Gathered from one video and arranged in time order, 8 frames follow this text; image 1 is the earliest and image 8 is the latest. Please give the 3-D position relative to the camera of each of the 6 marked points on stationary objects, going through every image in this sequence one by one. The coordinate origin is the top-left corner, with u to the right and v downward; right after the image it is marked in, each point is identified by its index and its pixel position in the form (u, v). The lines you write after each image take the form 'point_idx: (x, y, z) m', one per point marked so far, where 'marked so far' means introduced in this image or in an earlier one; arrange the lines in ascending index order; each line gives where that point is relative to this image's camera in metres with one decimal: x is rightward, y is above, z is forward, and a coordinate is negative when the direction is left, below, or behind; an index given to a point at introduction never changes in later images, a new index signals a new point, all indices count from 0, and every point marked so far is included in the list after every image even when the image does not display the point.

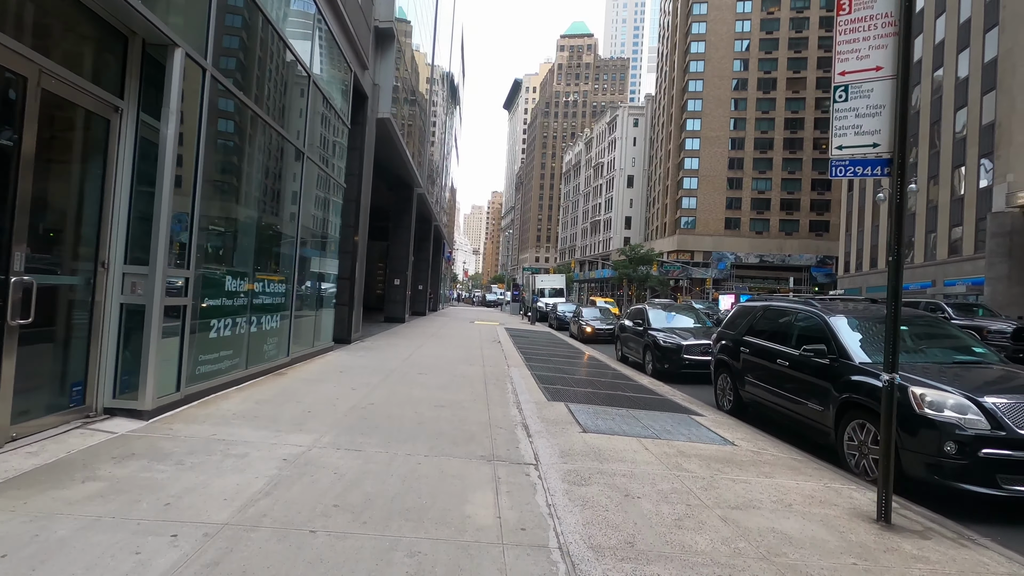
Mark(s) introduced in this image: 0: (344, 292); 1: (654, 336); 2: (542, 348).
0: (-3.8, -0.1, +12.1) m
1: (+3.0, -1.0, +11.3) m
2: (+0.9, -2.0, +18.0) m
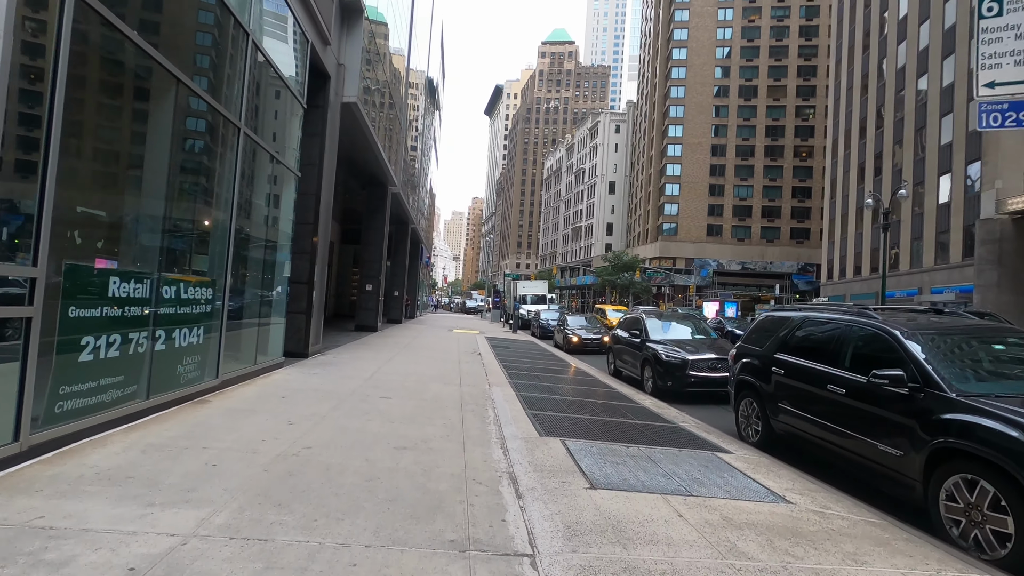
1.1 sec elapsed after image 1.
0: (-4.1, -0.2, +10.6) m
1: (+2.7, -1.1, +10.0) m
2: (+0.3, -2.2, +16.6) m
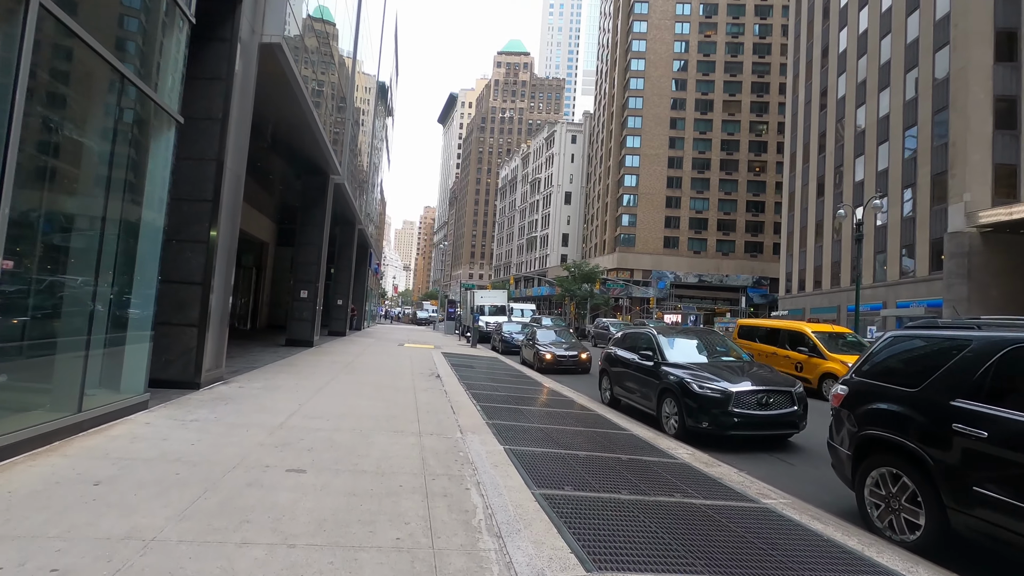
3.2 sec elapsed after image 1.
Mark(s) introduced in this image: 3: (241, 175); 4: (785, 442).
0: (-4.5, -0.2, +7.5) m
1: (+2.4, -1.2, +7.5) m
2: (-0.6, -2.4, +13.9) m
3: (-4.3, +1.8, +8.5) m
4: (+3.7, -2.1, +7.4) m
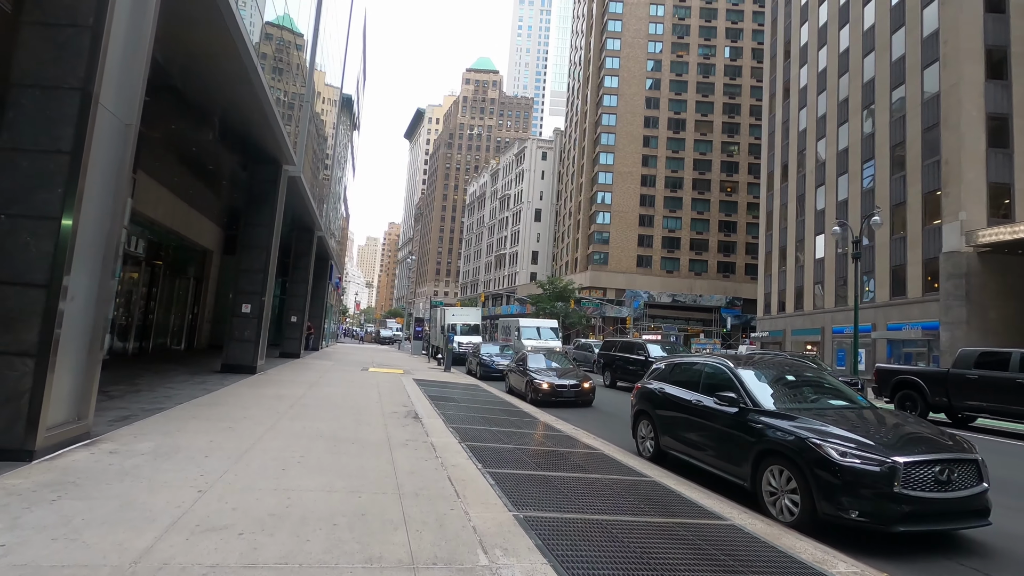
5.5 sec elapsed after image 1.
0: (-4.1, -0.3, +4.6) m
1: (+2.7, -1.4, +5.0) m
2: (-0.7, -2.7, +11.1) m
3: (-4.0, +1.7, +5.7) m
4: (+4.1, -2.3, +5.0) m
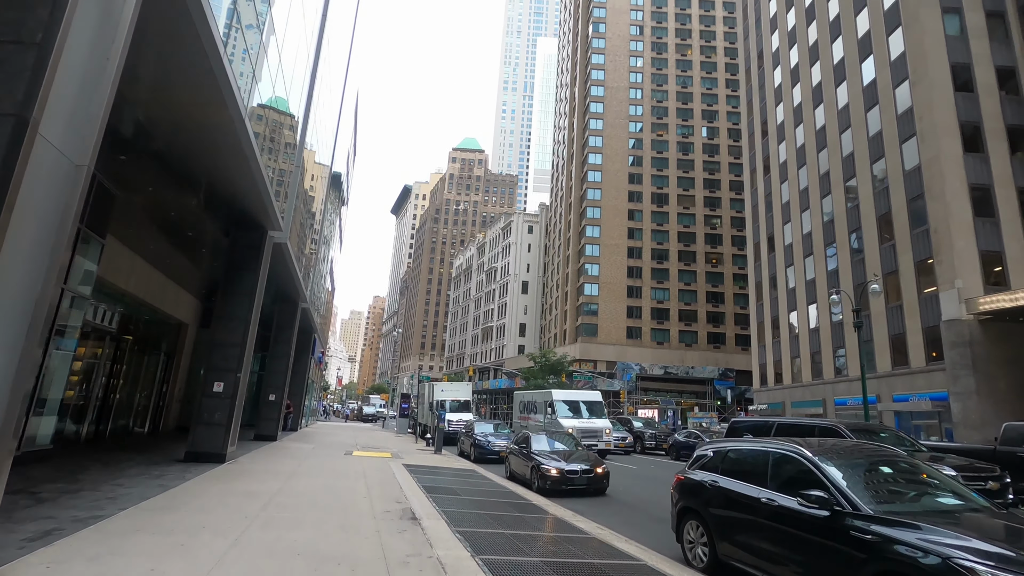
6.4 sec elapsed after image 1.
0: (-3.8, -0.8, +3.3) m
1: (+3.0, -1.9, +3.8) m
2: (-0.5, -4.1, +9.6) m
3: (-3.7, +1.0, +4.7) m
4: (+4.4, -2.8, +3.7) m
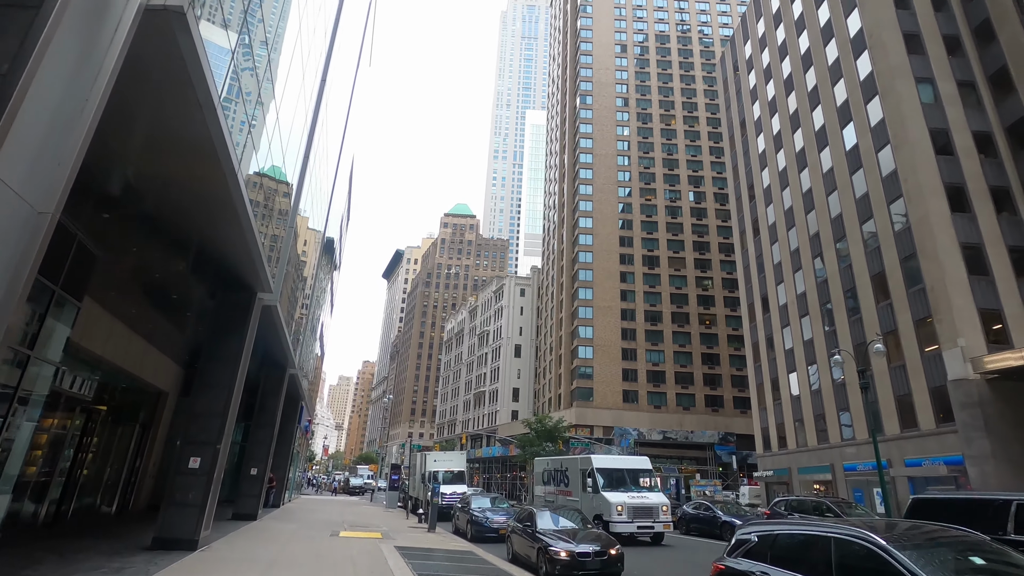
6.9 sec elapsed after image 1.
0: (-3.6, -1.1, +2.6) m
1: (+3.2, -2.2, +3.1) m
2: (-0.4, -5.1, +8.5) m
3: (-3.5, +0.6, +4.1) m
4: (+4.6, -3.0, +2.8) m
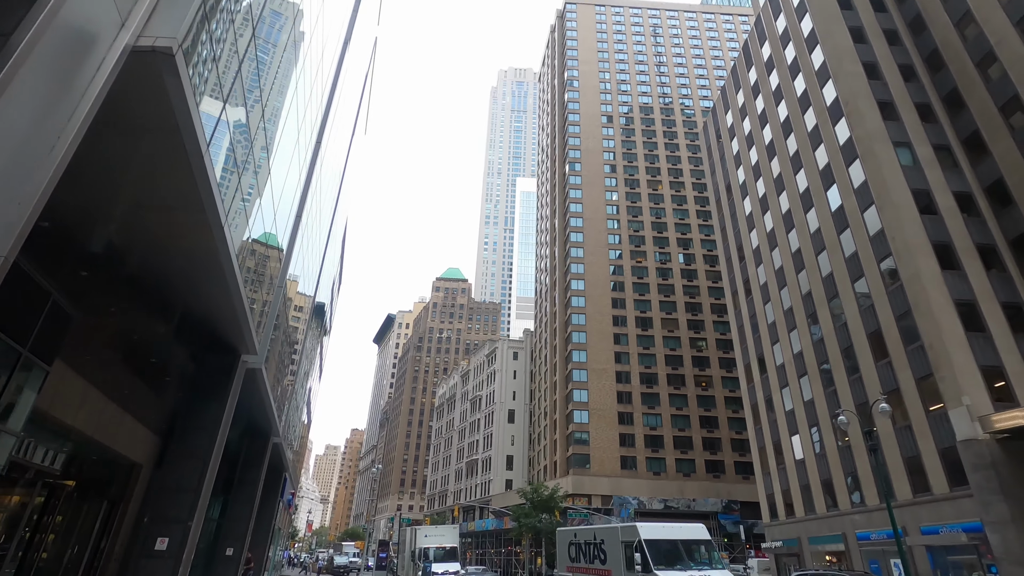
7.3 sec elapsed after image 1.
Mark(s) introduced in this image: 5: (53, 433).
0: (-3.5, -1.2, +1.9) m
1: (+3.3, -2.4, +2.4) m
2: (-0.3, -5.9, +7.4) m
3: (-3.5, +0.2, +3.7) m
4: (+4.7, -3.1, +2.1) m
5: (-11.6, -3.6, +13.5) m
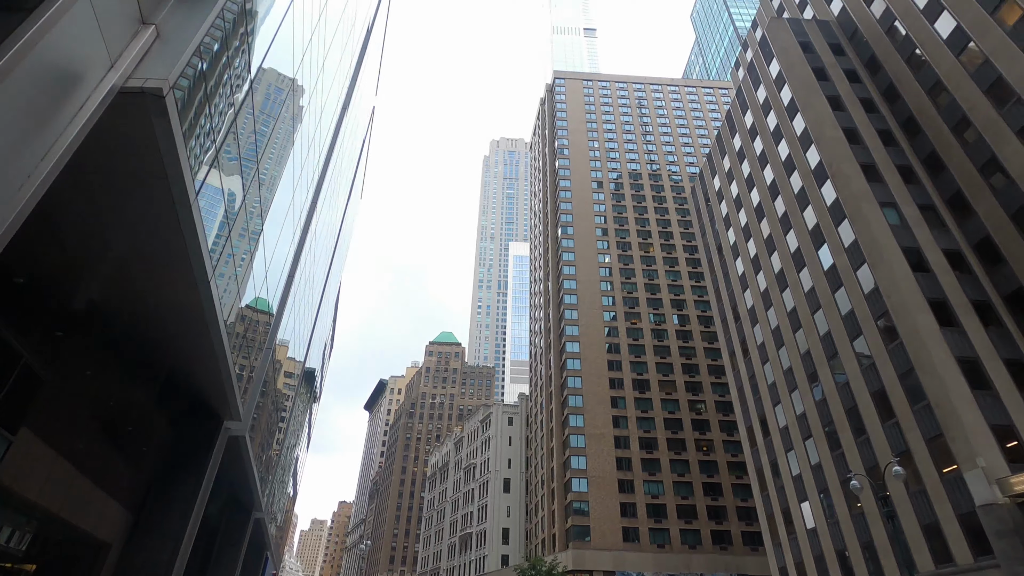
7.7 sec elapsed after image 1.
0: (-3.3, -1.3, +1.3) m
1: (+3.4, -2.4, +1.7) m
2: (-0.2, -6.5, +6.2) m
3: (-3.4, -0.1, +3.2) m
4: (+4.9, -3.2, +1.4) m
5: (-11.6, -5.1, +12.5) m
